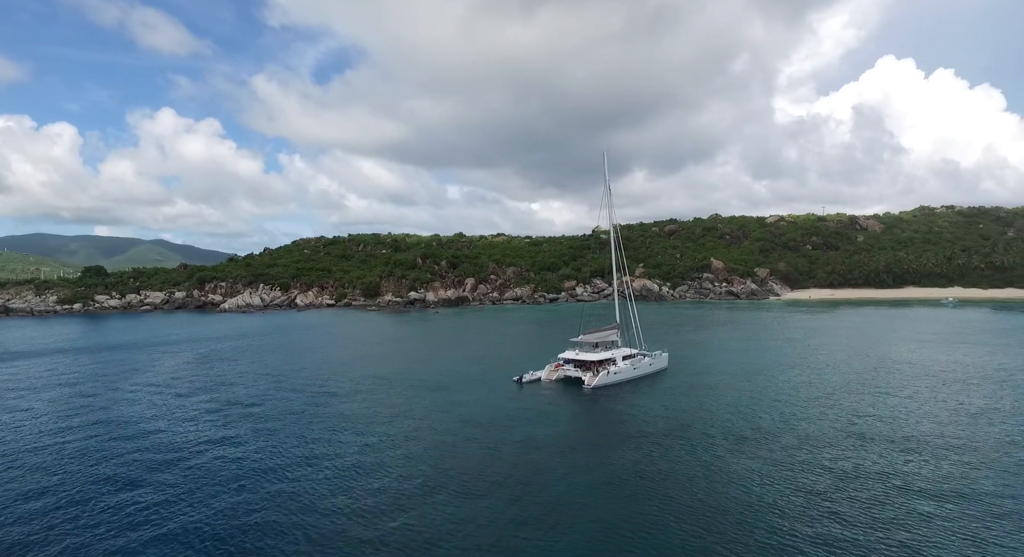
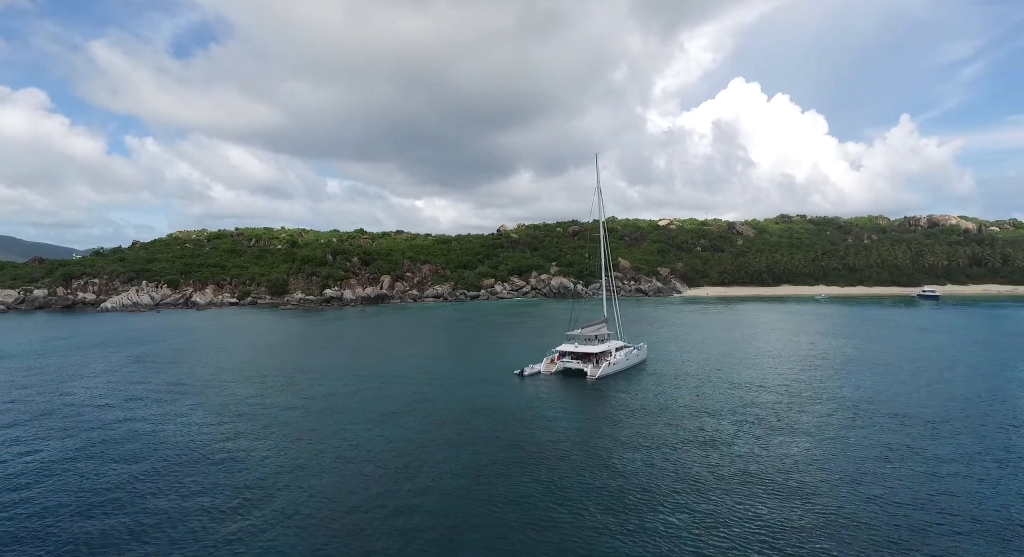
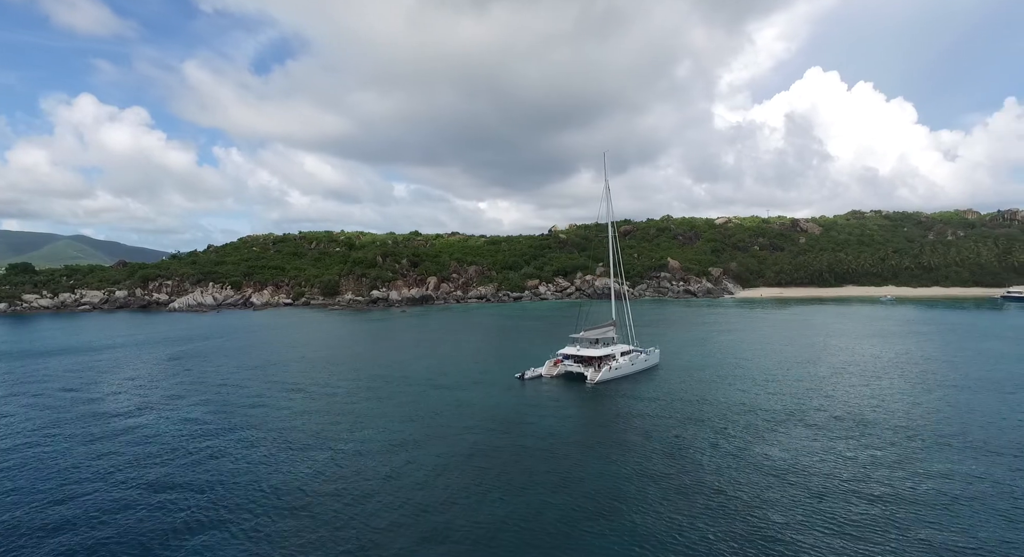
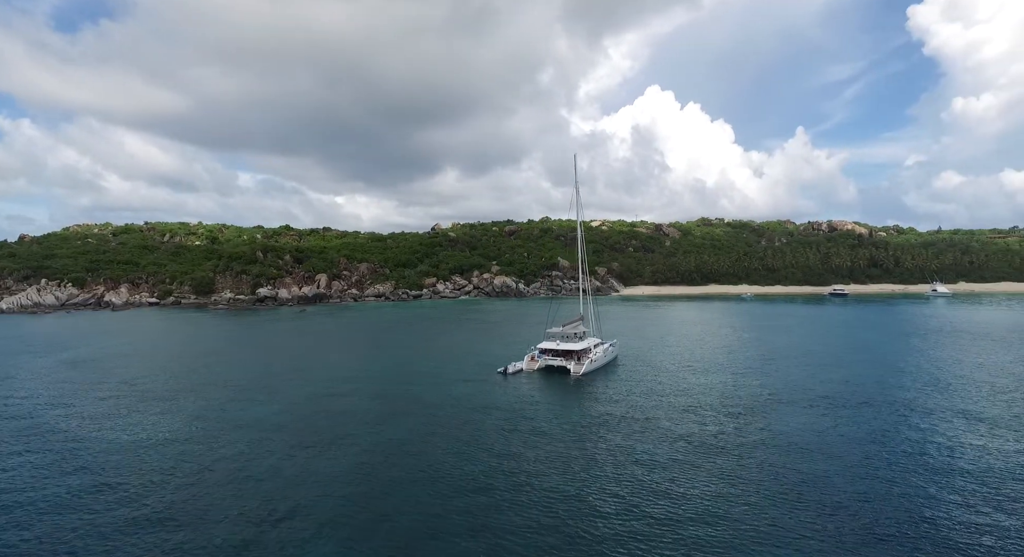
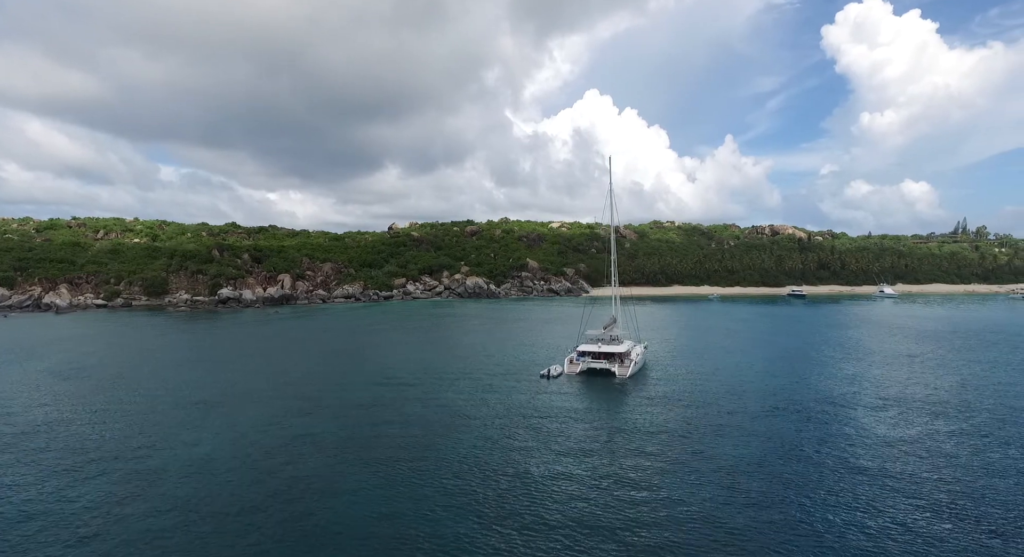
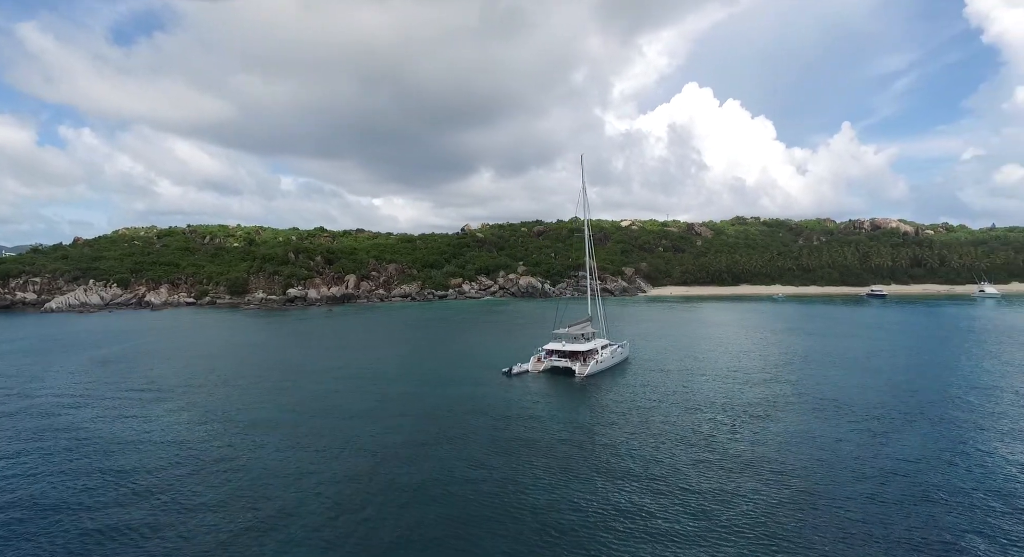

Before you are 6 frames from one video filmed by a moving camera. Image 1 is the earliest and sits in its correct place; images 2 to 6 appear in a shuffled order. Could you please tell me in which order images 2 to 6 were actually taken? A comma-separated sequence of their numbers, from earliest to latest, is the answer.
3, 2, 6, 4, 5
